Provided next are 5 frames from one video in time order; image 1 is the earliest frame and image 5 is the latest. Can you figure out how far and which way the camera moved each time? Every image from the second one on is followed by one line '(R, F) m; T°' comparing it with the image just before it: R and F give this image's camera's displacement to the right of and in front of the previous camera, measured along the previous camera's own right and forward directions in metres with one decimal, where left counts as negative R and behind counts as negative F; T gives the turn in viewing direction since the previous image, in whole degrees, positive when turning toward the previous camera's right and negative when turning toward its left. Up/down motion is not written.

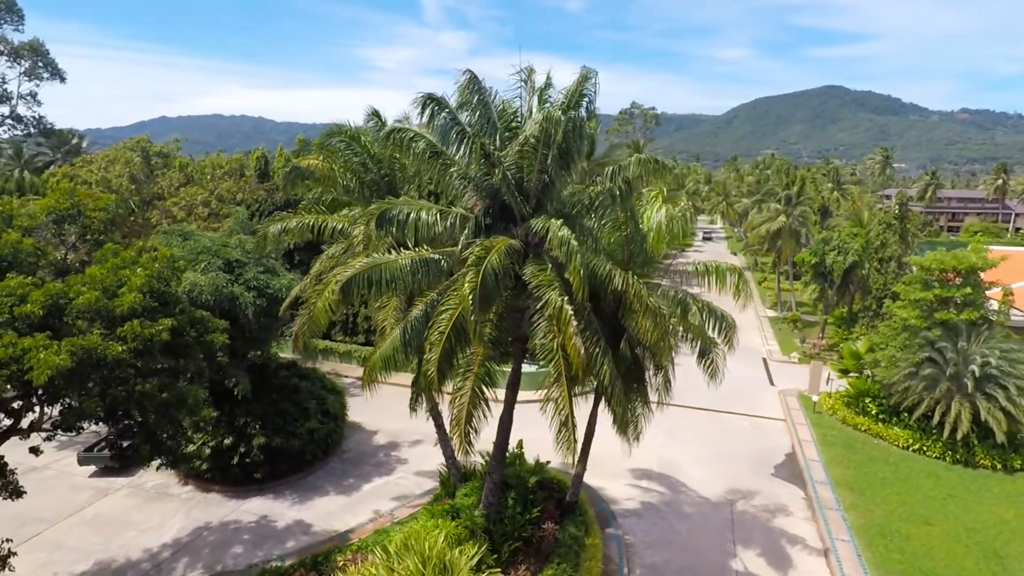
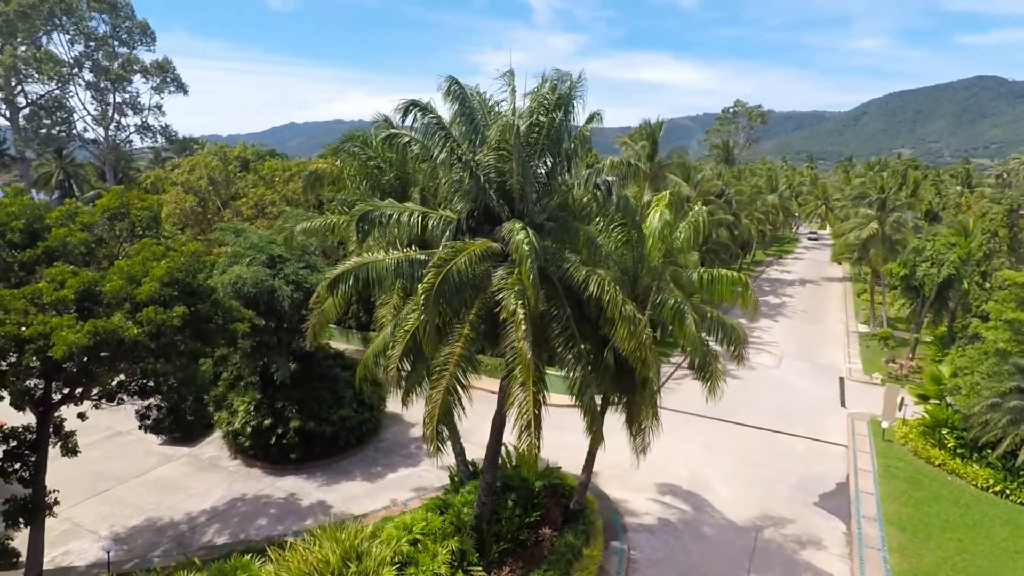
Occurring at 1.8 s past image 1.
(+1.9, +0.1) m; -10°
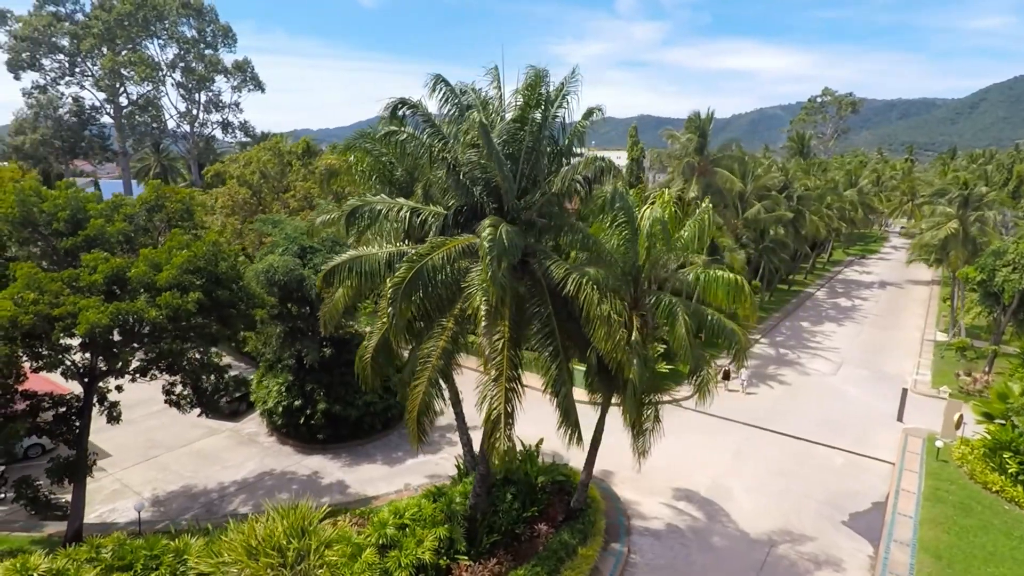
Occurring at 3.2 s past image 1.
(+1.5, +0.1) m; -8°
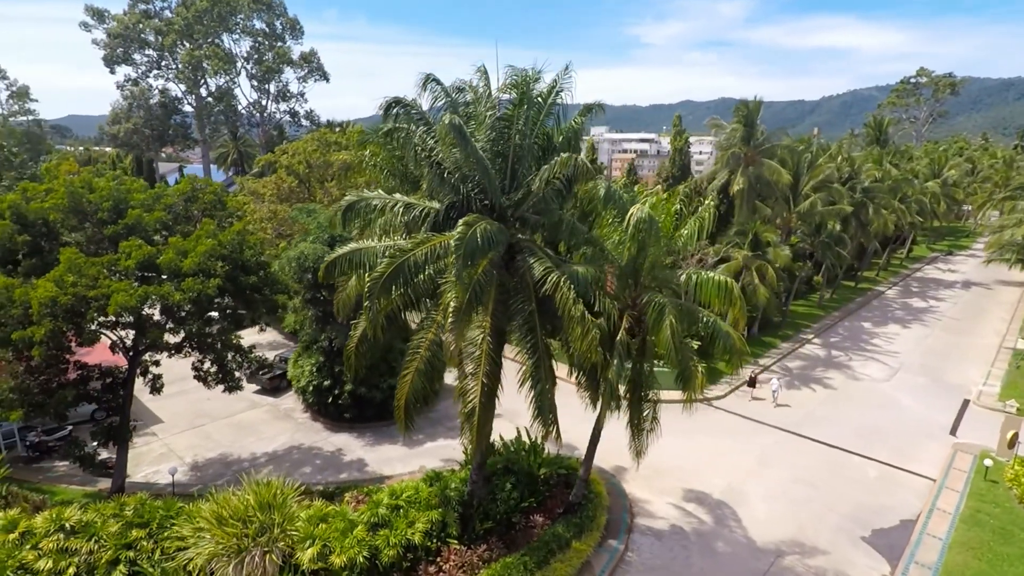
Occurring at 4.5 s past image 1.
(+1.3, -0.1) m; -7°
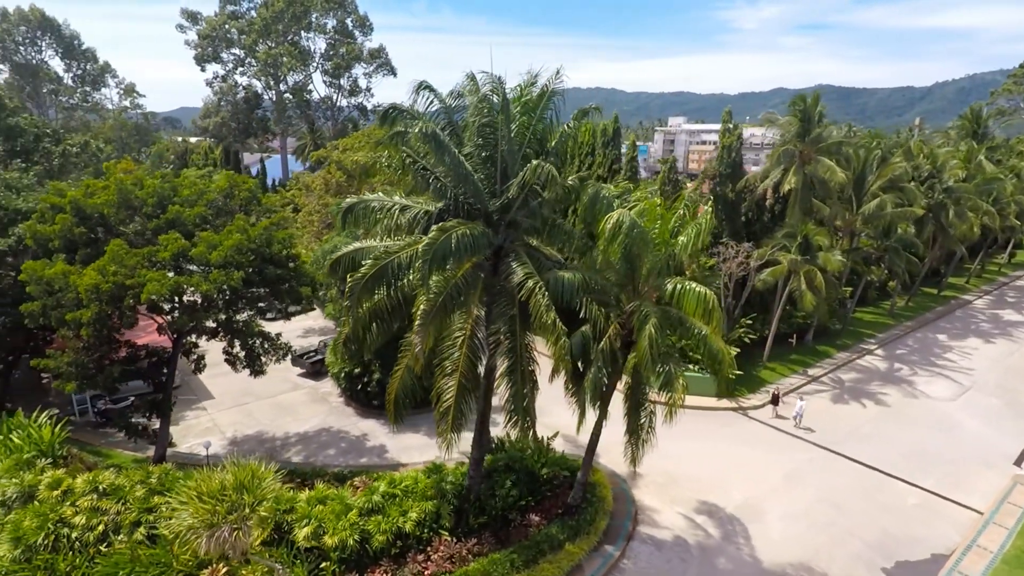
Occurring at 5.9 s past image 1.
(+1.5, 0.0) m; -8°
